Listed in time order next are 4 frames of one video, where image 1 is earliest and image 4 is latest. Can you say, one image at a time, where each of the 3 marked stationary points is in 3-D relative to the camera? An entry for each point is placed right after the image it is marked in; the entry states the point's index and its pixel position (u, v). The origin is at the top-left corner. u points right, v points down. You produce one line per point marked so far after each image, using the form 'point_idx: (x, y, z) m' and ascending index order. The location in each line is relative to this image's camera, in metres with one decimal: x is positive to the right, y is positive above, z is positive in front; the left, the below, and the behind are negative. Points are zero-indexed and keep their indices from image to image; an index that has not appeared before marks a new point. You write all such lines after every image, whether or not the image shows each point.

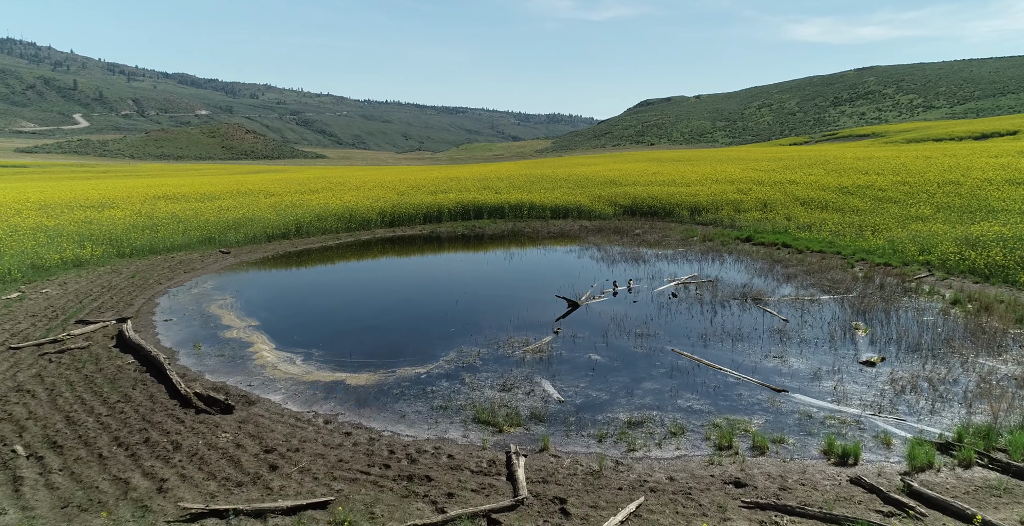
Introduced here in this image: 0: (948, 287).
0: (+9.0, -0.5, +12.4) m
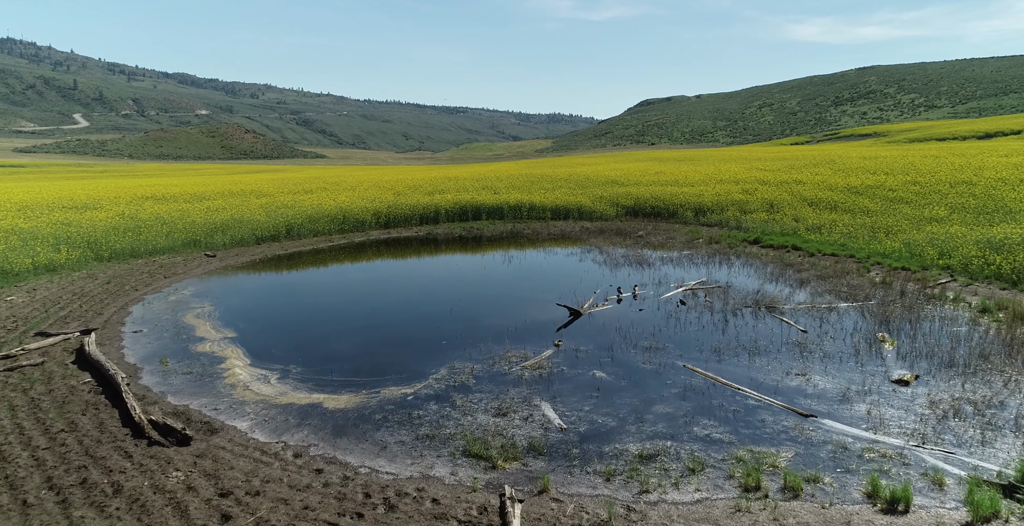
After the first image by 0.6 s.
0: (+9.0, -0.6, +11.6) m
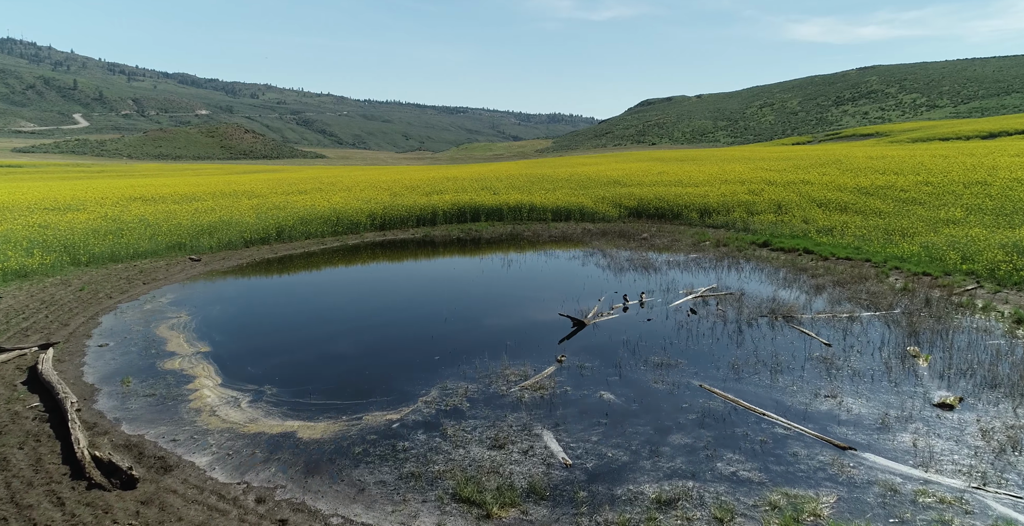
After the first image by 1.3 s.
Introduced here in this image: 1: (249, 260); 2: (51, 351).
0: (+9.0, -0.7, +10.9) m
1: (-7.2, +0.1, +16.4) m
2: (-6.1, -1.2, +8.0) m
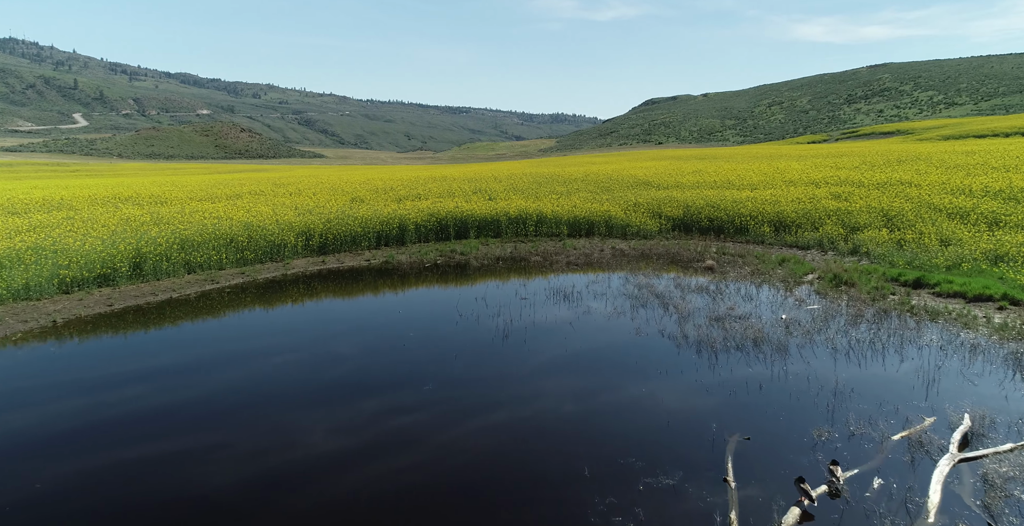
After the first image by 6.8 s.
0: (+8.9, -1.7, +3.8) m
1: (-7.2, -0.9, +9.4) m
2: (-6.2, -2.1, +0.9) m
